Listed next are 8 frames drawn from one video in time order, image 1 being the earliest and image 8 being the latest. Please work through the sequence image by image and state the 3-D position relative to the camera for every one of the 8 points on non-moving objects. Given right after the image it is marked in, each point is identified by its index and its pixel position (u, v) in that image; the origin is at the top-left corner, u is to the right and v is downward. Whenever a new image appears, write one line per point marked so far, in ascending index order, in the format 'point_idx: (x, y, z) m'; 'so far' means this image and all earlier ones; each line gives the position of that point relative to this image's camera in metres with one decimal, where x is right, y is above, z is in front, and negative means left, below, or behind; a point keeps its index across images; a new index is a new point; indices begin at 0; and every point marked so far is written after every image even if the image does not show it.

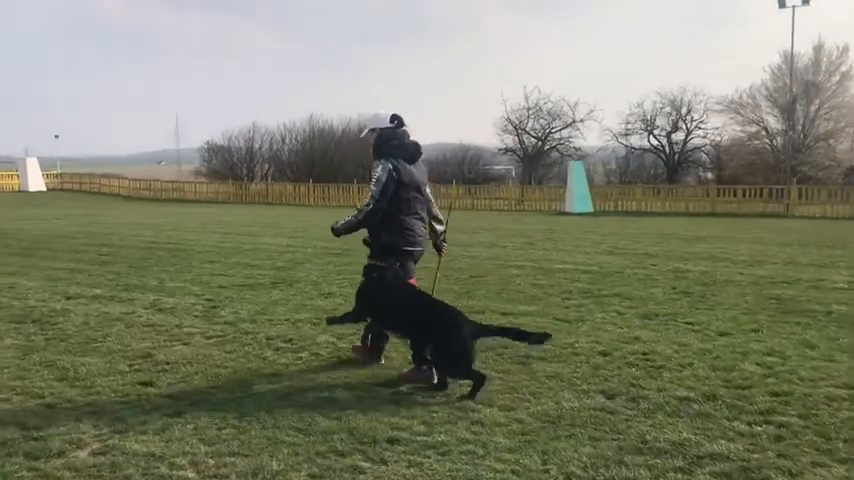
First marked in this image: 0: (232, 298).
0: (-2.1, -0.6, +8.4) m
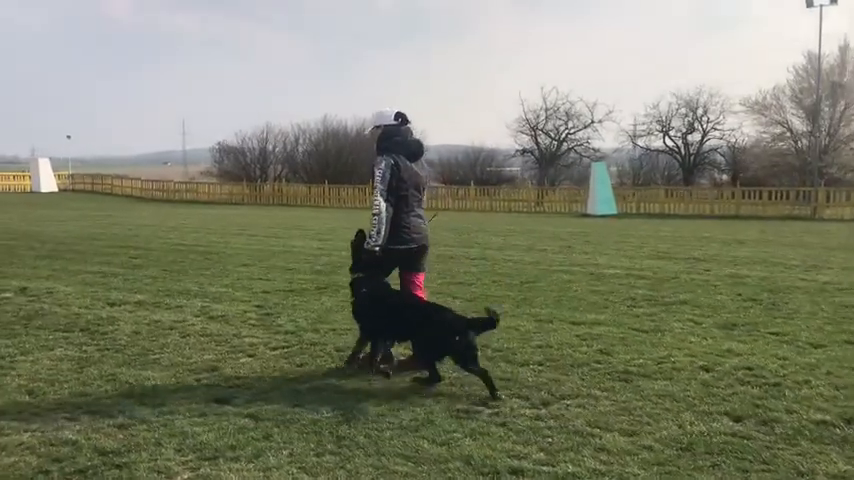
0: (-1.5, -0.6, +8.1) m
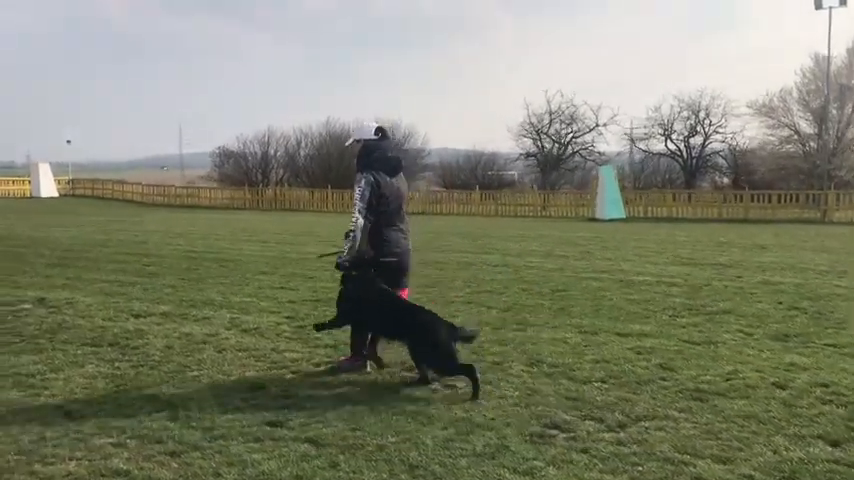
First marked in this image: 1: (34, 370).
0: (-1.1, -0.7, +7.8) m
1: (-2.8, -0.9, +5.7) m
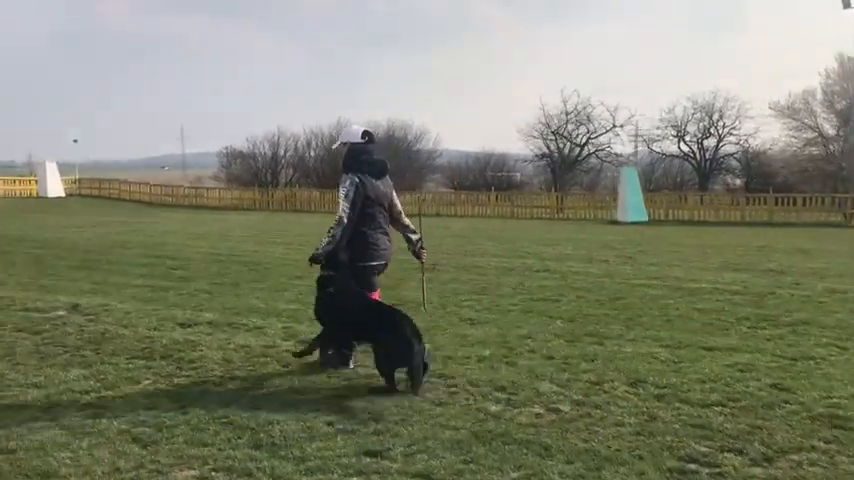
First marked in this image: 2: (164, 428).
0: (-0.5, -0.8, +7.3) m
1: (-2.2, -1.0, +5.2) m
2: (-1.4, -1.0, +4.4) m
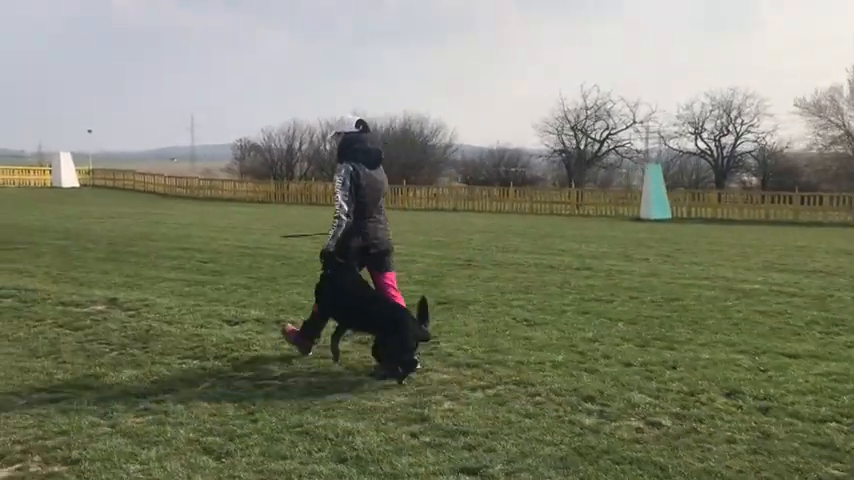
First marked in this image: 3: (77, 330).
0: (0.0, -0.7, +7.0) m
1: (-1.7, -0.9, +4.9) m
2: (-1.0, -1.0, +4.0) m
3: (-2.9, -0.7, +6.6) m
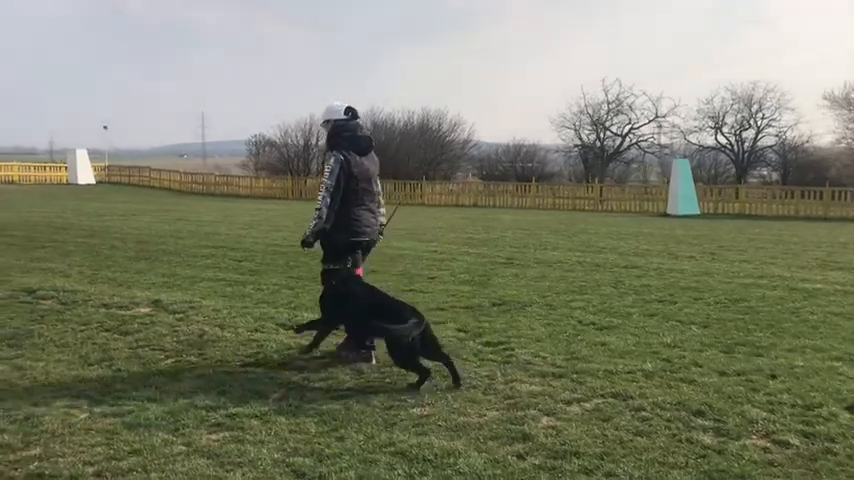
0: (+0.5, -0.7, +6.6) m
1: (-1.2, -0.9, +4.6) m
2: (-0.5, -1.0, +3.7) m
3: (-2.4, -0.7, +6.3) m
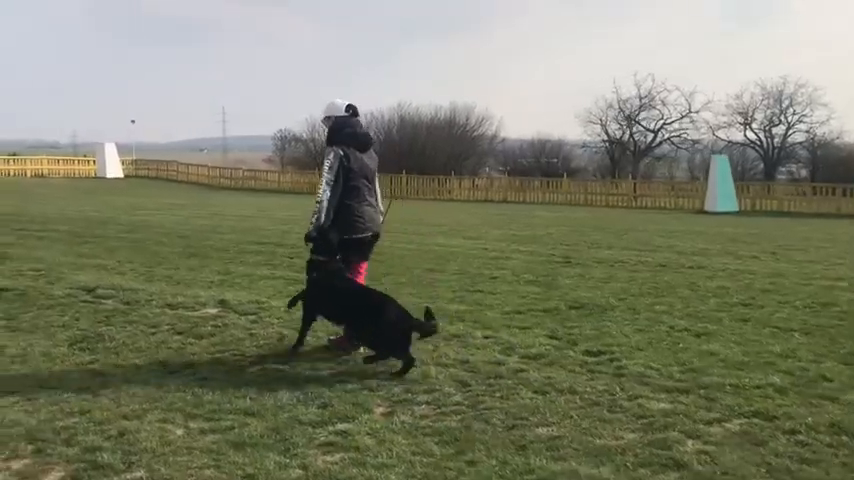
0: (+1.2, -0.7, +6.2) m
1: (-0.6, -0.9, +4.2) m
2: (+0.2, -1.0, +3.3) m
3: (-1.7, -0.7, +5.9) m
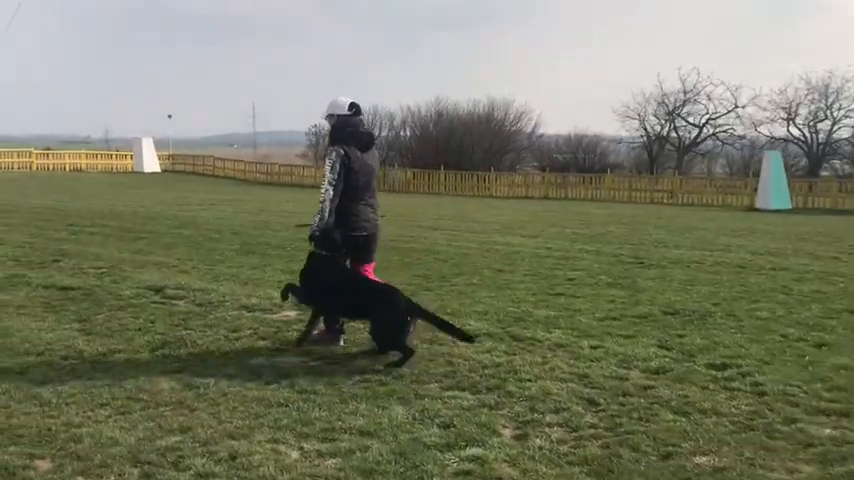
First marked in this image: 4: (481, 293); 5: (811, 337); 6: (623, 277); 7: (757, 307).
0: (+1.9, -0.8, +5.8) m
1: (+0.1, -1.0, +3.8) m
2: (+0.8, -1.1, +2.9) m
3: (-1.0, -0.7, +5.6) m
4: (+0.6, -0.5, +8.2) m
5: (+3.0, -0.8, +6.2) m
6: (+2.3, -0.4, +9.4) m
7: (+3.1, -0.6, +7.5) m
